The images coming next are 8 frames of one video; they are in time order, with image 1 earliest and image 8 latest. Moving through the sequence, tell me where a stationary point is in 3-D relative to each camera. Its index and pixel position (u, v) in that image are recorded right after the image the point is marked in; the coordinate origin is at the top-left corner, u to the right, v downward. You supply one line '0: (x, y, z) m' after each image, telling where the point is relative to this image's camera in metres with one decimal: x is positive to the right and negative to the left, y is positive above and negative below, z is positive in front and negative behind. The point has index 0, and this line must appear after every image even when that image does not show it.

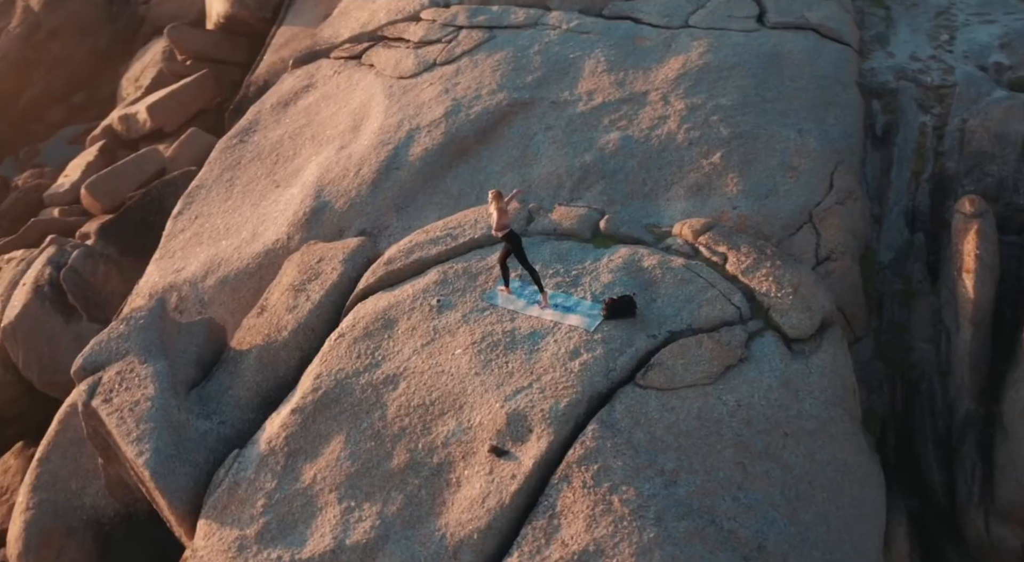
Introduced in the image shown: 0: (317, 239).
0: (-2.1, +0.5, +7.7) m
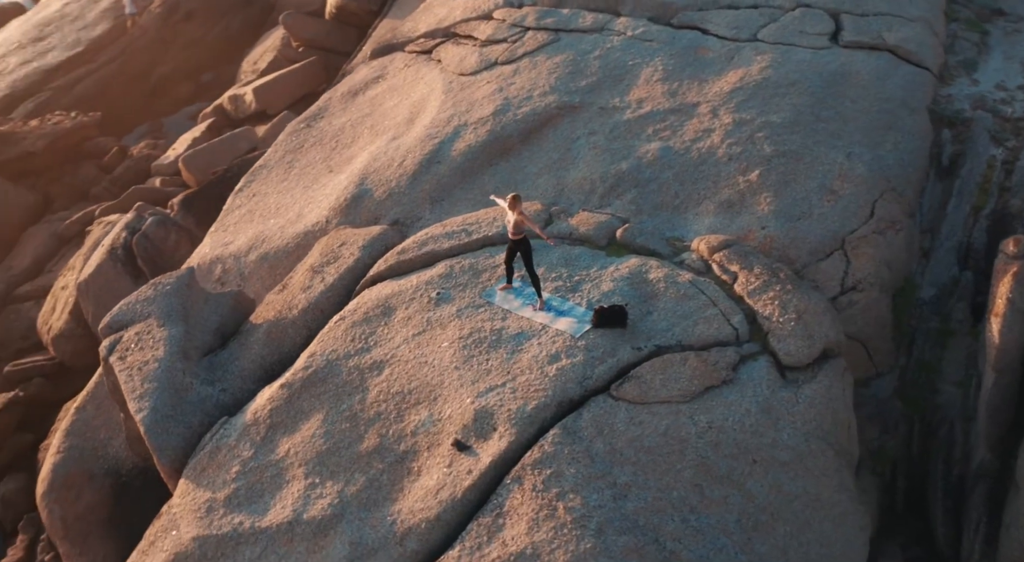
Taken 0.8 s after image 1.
0: (-1.7, +0.7, +7.8) m
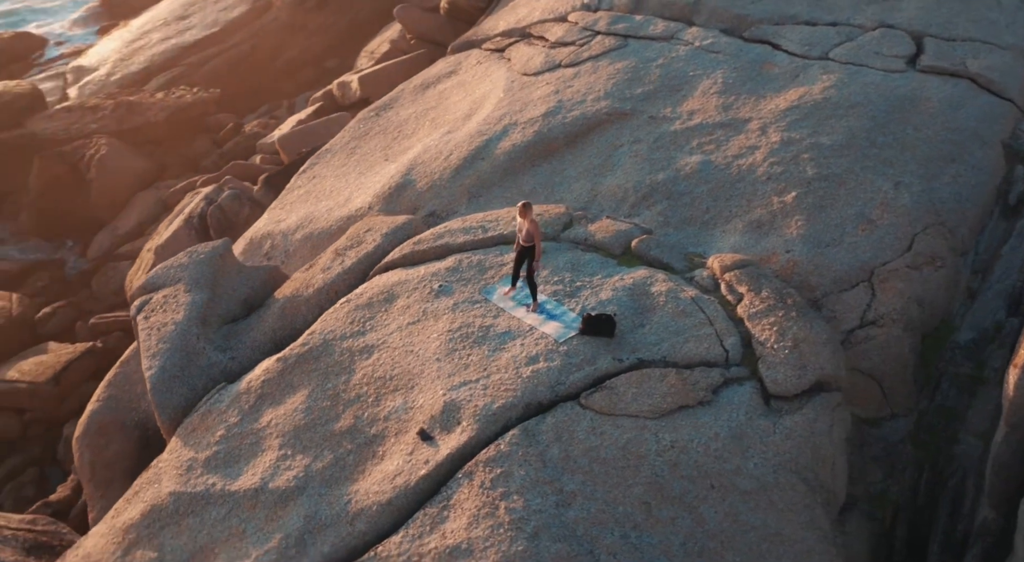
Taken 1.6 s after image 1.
0: (-1.3, +0.8, +8.0) m
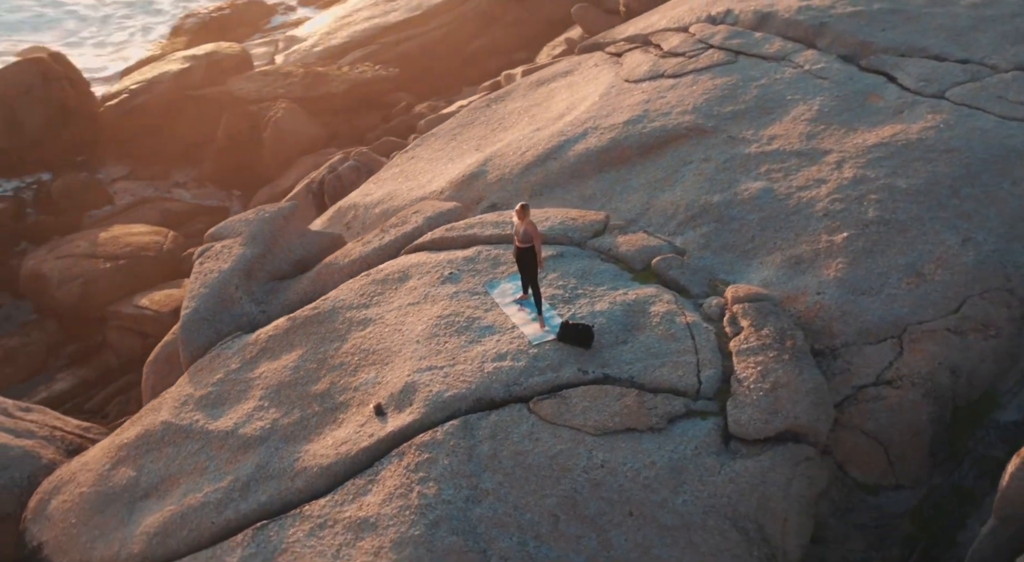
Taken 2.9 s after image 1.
0: (-0.6, +1.0, +8.2) m
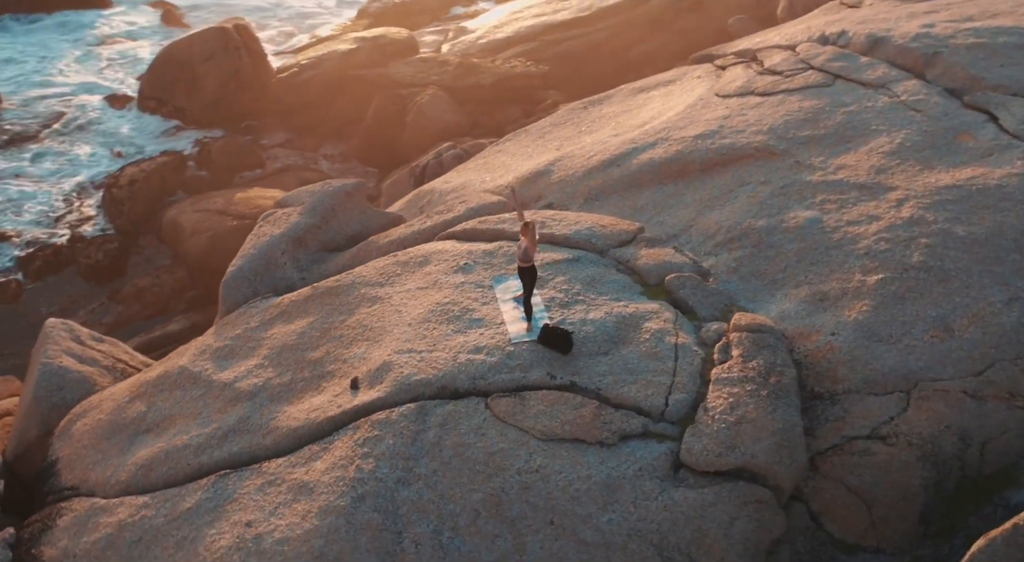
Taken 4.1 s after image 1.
0: (+0.1, +1.0, +8.2) m
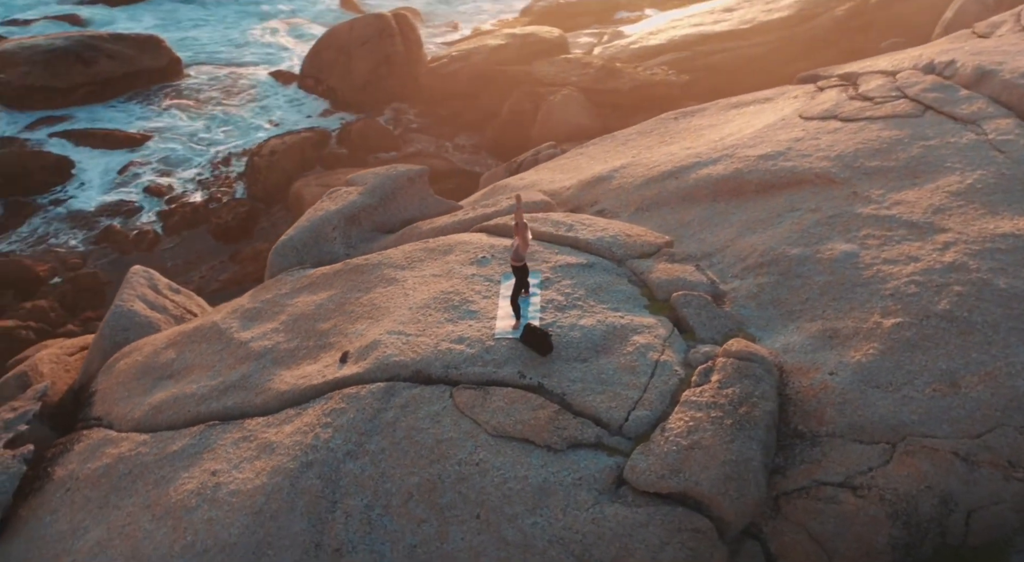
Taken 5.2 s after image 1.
0: (+0.7, +1.0, +8.2) m
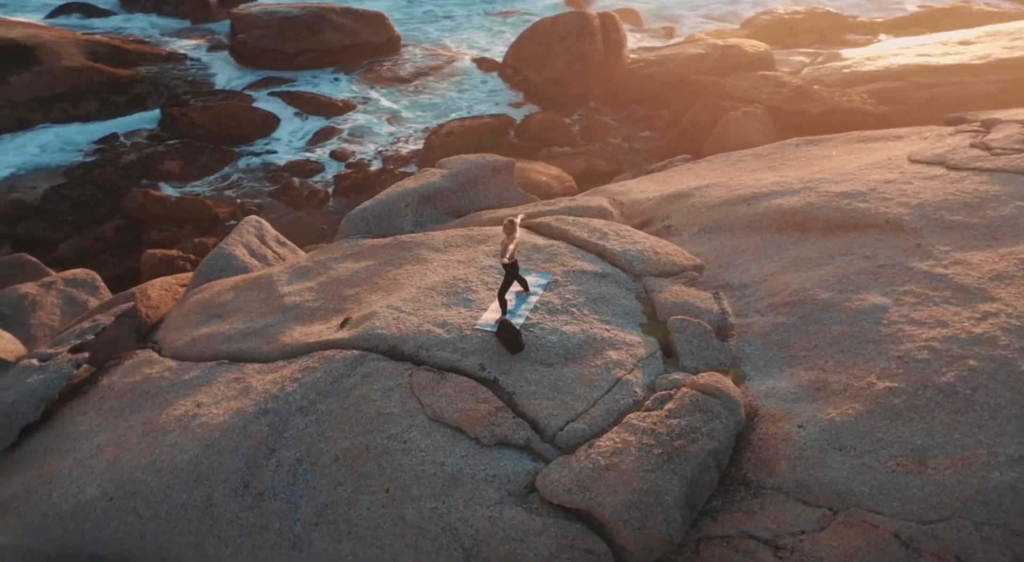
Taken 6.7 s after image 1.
0: (+1.5, +0.8, +8.1) m
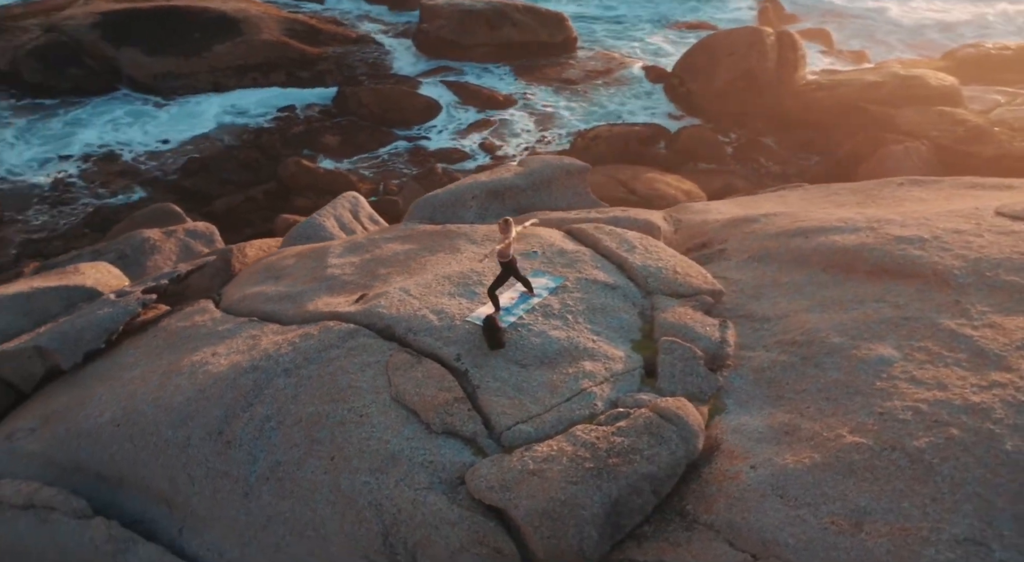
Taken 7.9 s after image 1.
0: (+2.2, +0.6, +7.9) m
